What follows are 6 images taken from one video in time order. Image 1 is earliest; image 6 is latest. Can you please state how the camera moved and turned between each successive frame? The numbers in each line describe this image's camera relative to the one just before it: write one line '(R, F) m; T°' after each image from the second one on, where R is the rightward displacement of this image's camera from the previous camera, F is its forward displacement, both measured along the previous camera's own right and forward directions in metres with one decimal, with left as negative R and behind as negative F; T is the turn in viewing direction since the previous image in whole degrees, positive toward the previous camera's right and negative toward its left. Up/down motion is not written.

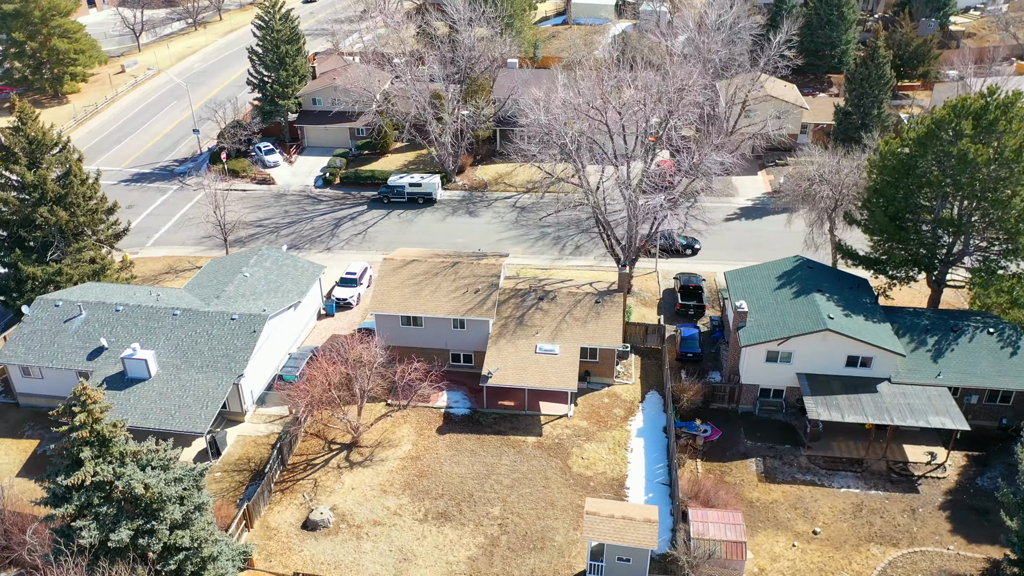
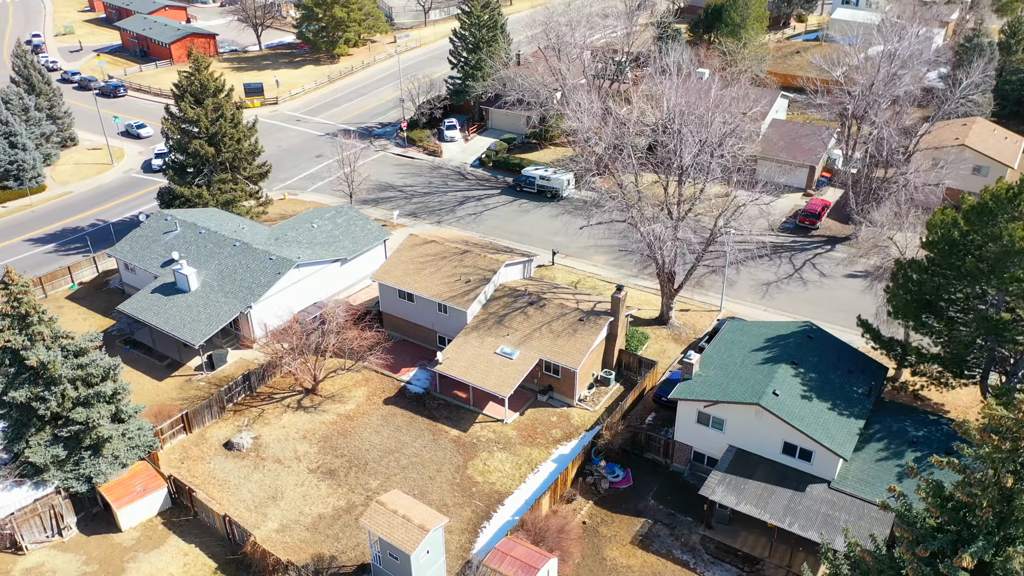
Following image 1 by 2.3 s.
(+12.5, +2.4) m; -22°
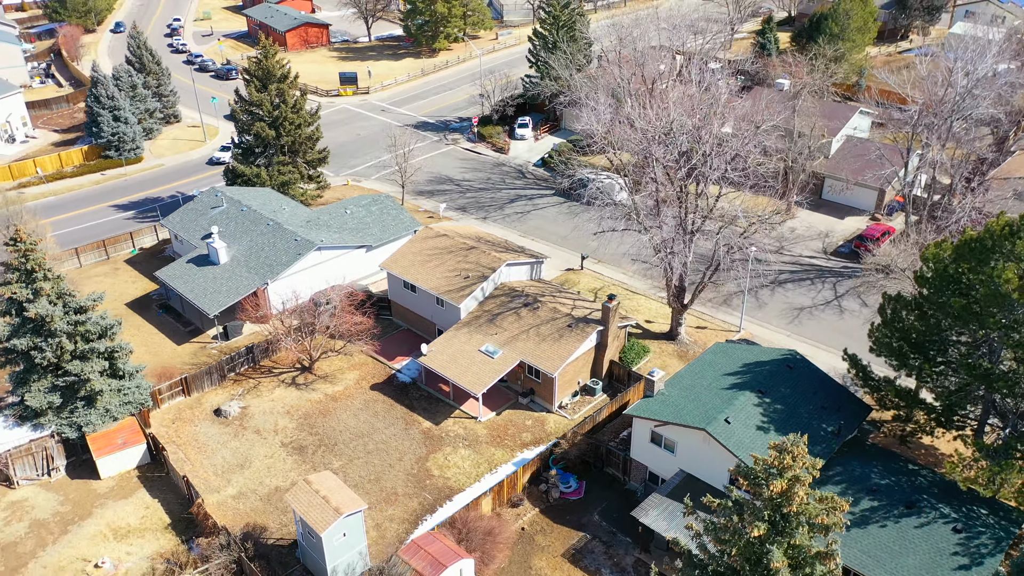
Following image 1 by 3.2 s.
(+5.2, +0.5) m; -9°
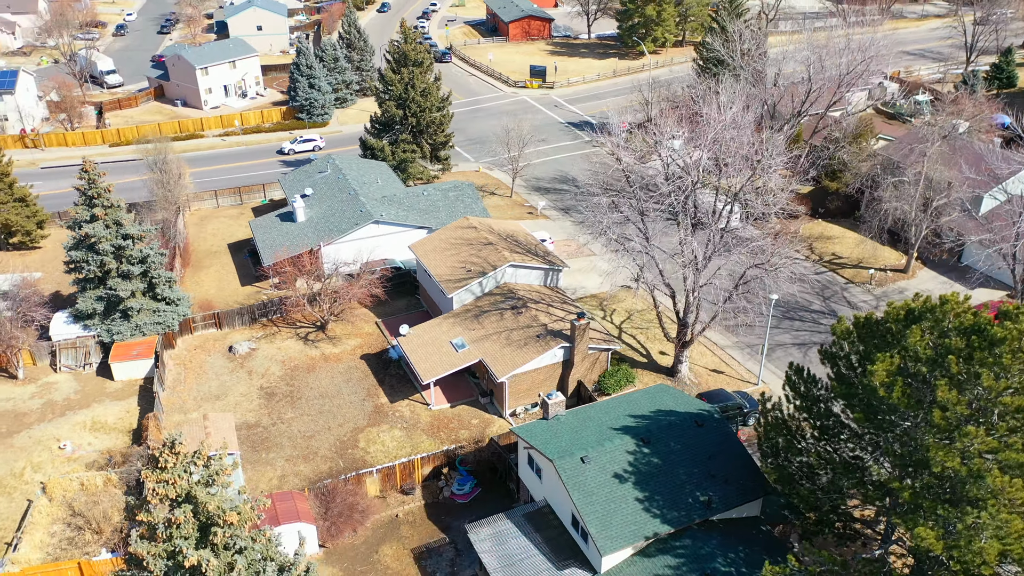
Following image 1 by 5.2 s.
(+10.6, +1.8) m; -19°
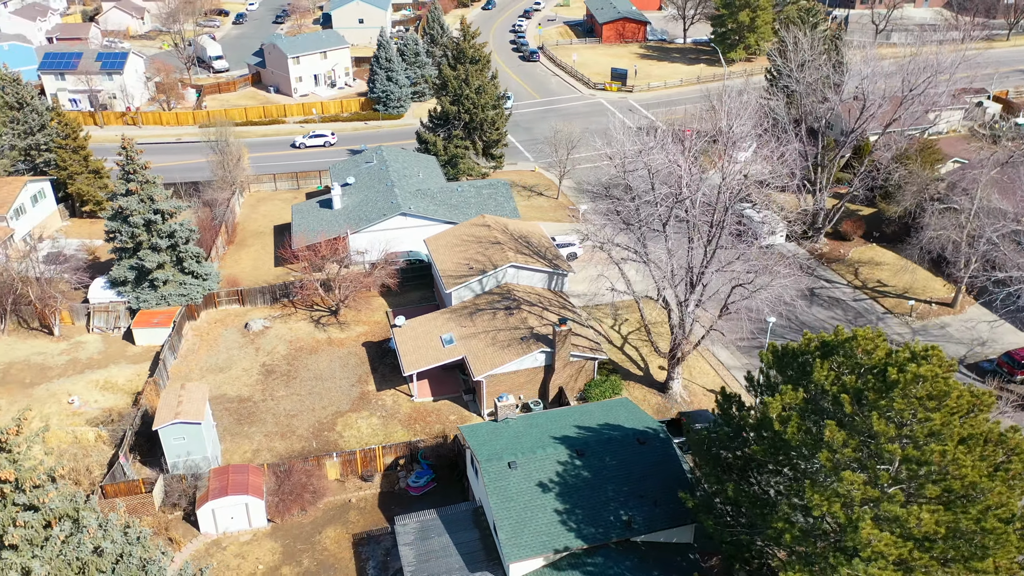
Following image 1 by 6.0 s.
(+4.7, +0.4) m; -8°
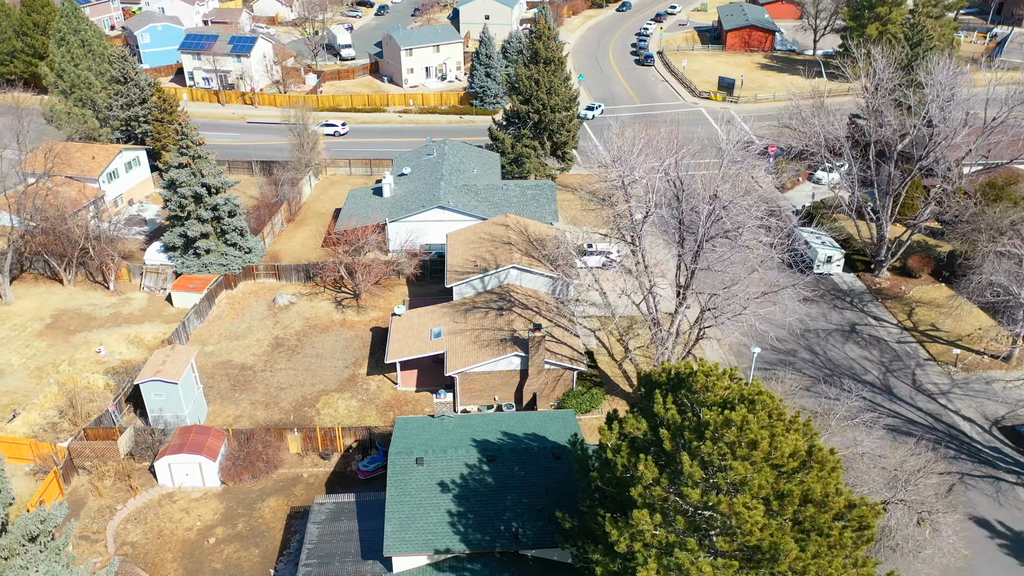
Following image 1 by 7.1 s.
(+5.9, +0.6) m; -10°
